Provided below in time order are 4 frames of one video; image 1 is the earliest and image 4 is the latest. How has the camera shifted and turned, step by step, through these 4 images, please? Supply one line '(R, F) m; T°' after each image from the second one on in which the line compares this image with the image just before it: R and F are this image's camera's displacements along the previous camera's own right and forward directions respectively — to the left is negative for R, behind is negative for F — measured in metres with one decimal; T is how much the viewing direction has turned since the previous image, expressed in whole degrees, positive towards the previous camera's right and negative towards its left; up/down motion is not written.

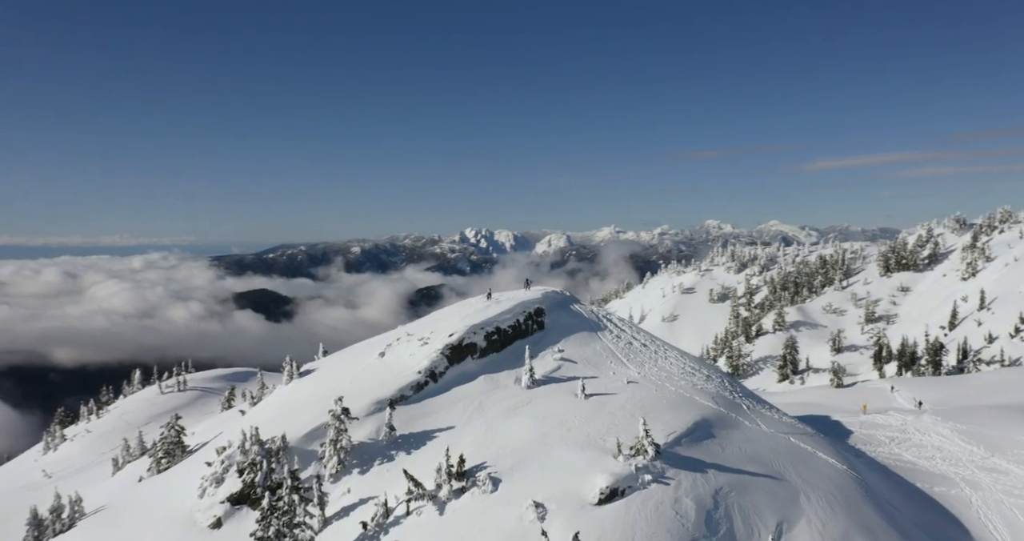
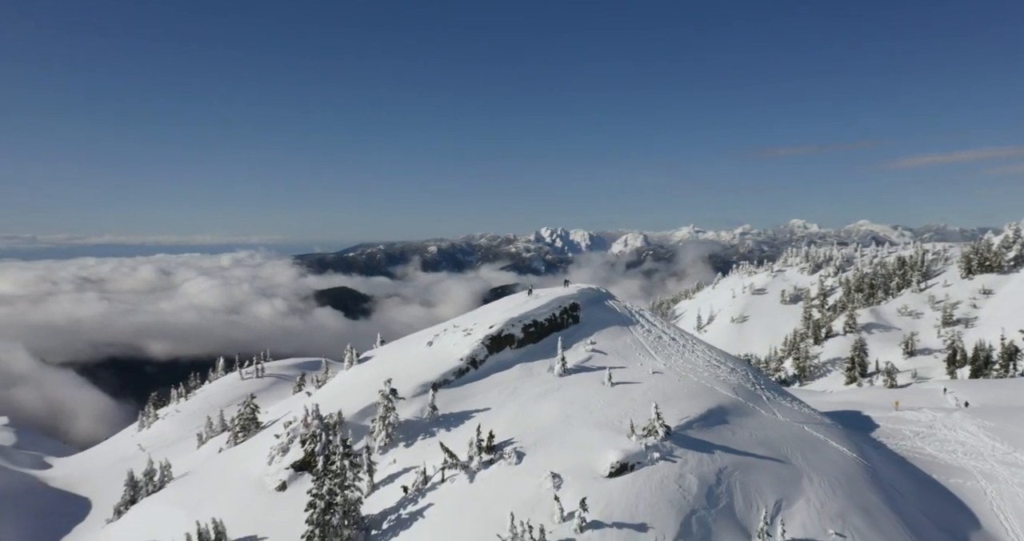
(+4.2, -6.6) m; -6°
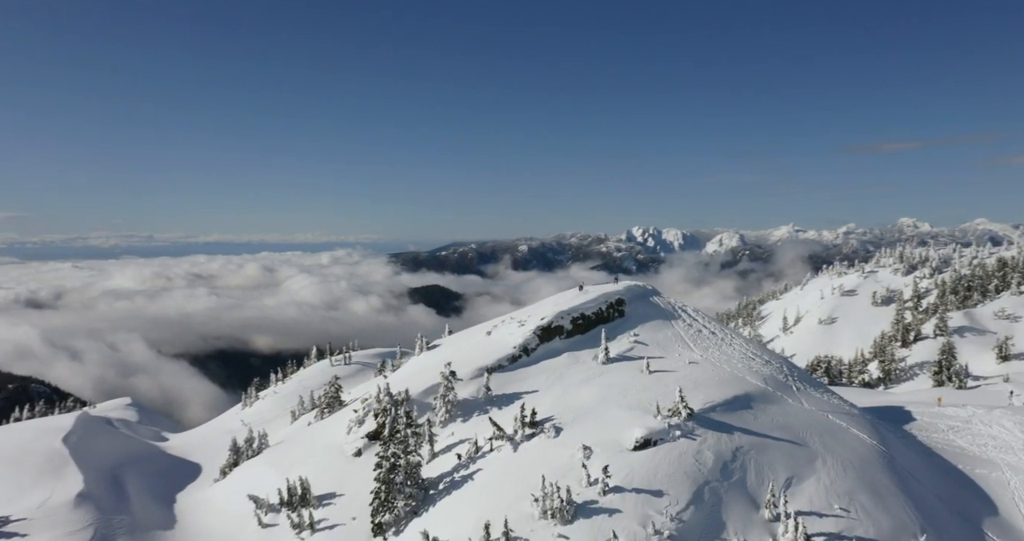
(+4.7, -8.5) m; -7°
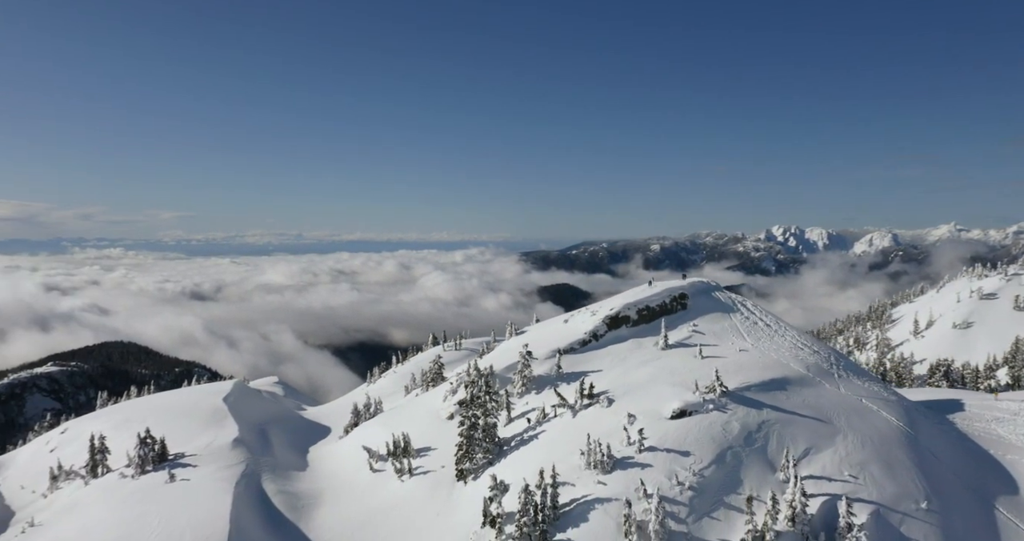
(+7.7, -13.4) m; -10°
